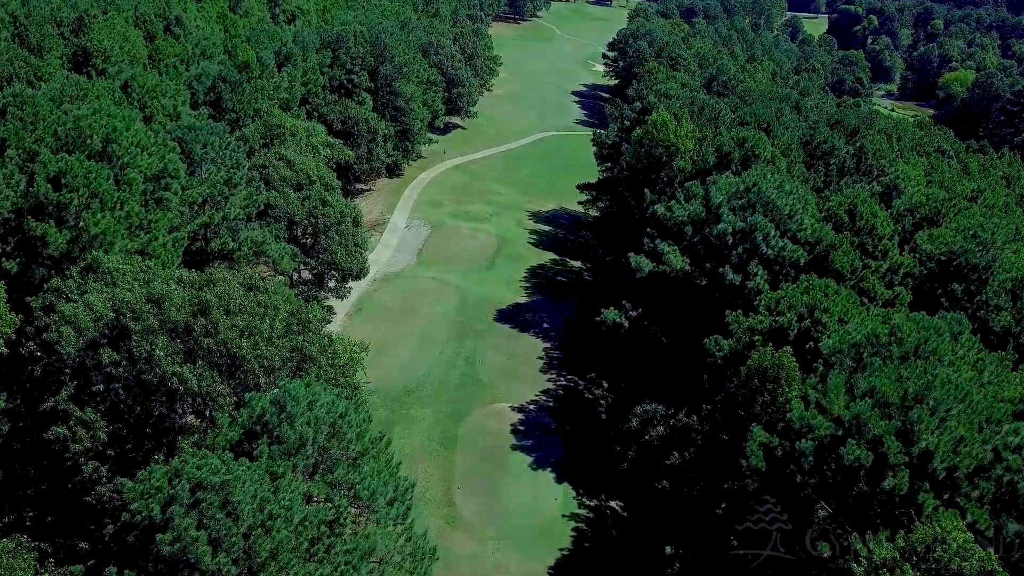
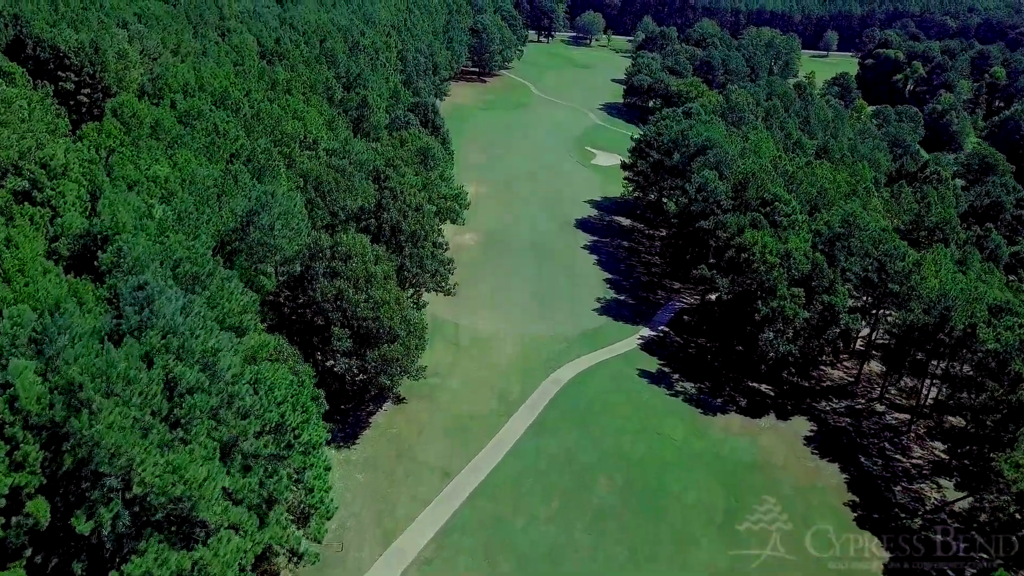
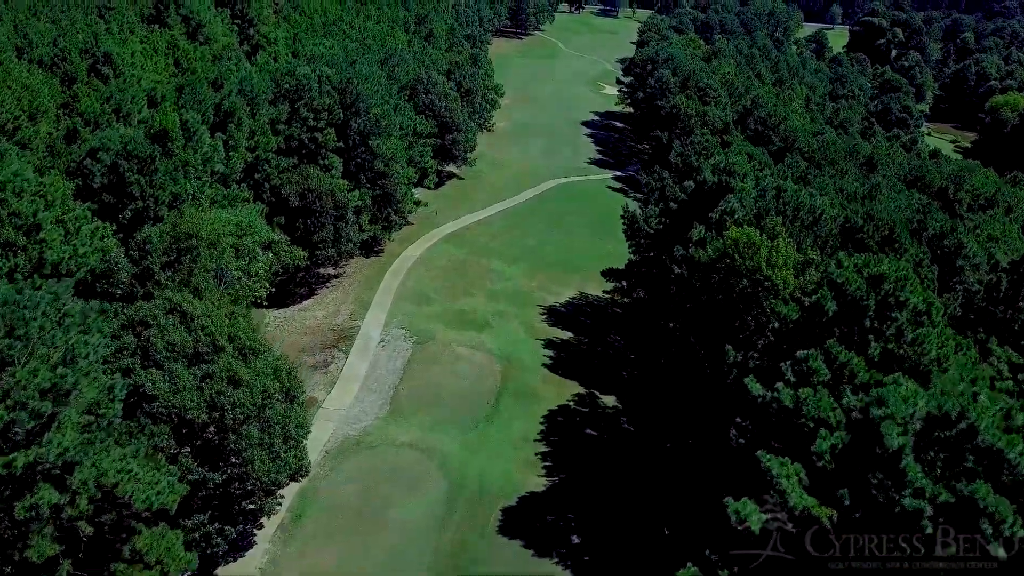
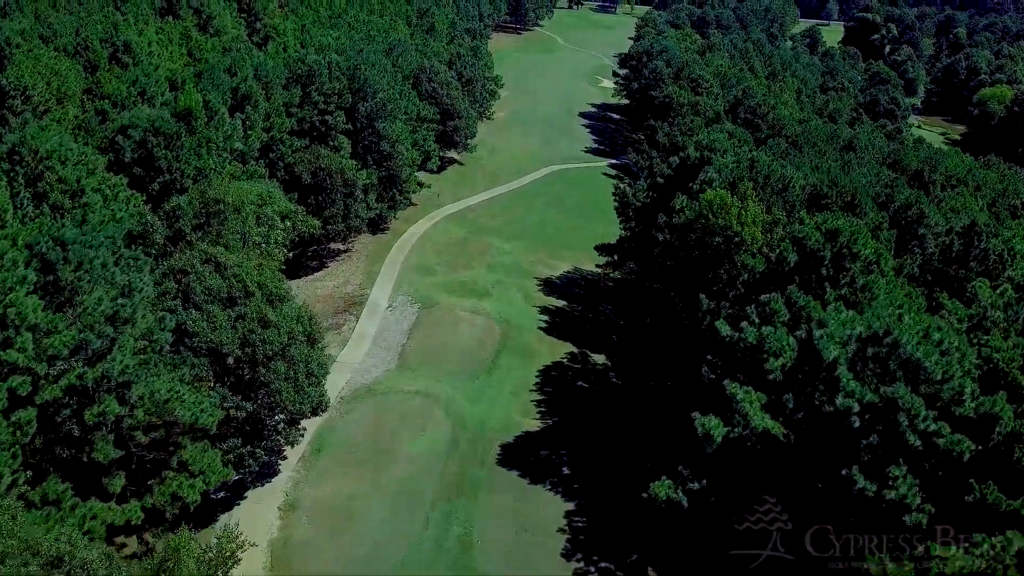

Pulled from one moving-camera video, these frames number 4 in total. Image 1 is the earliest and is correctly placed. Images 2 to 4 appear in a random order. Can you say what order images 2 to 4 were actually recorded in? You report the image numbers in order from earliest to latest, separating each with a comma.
4, 3, 2
